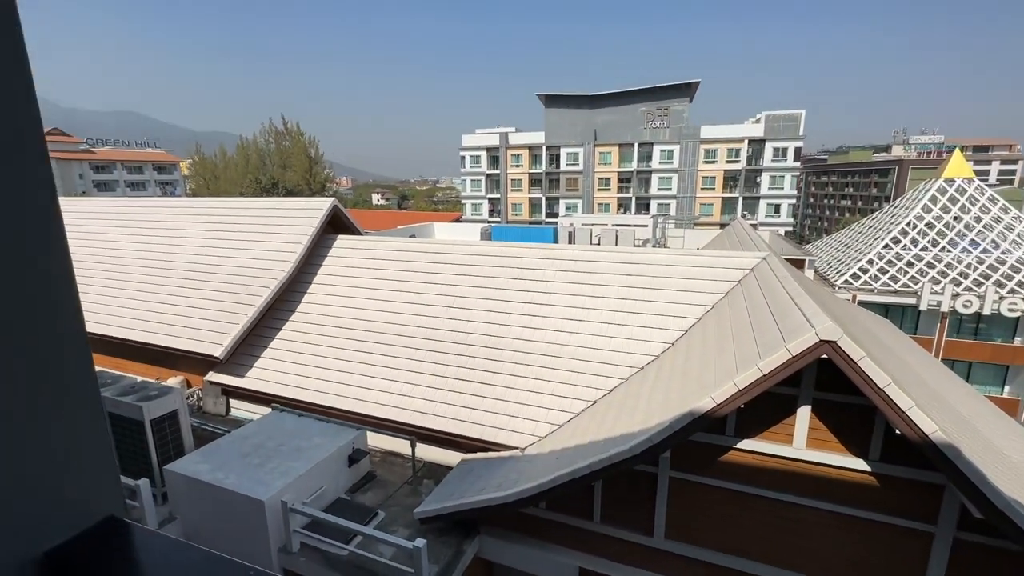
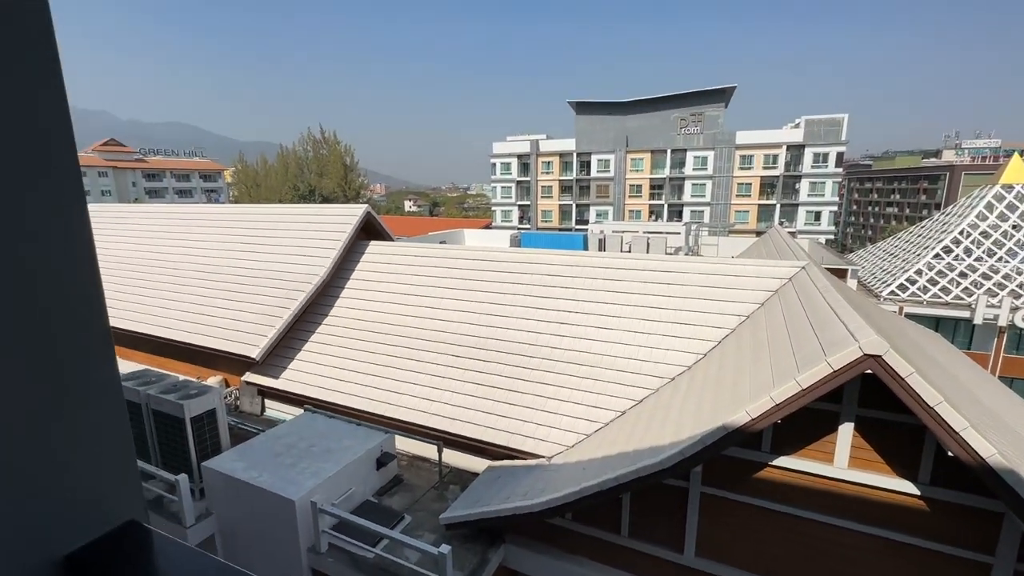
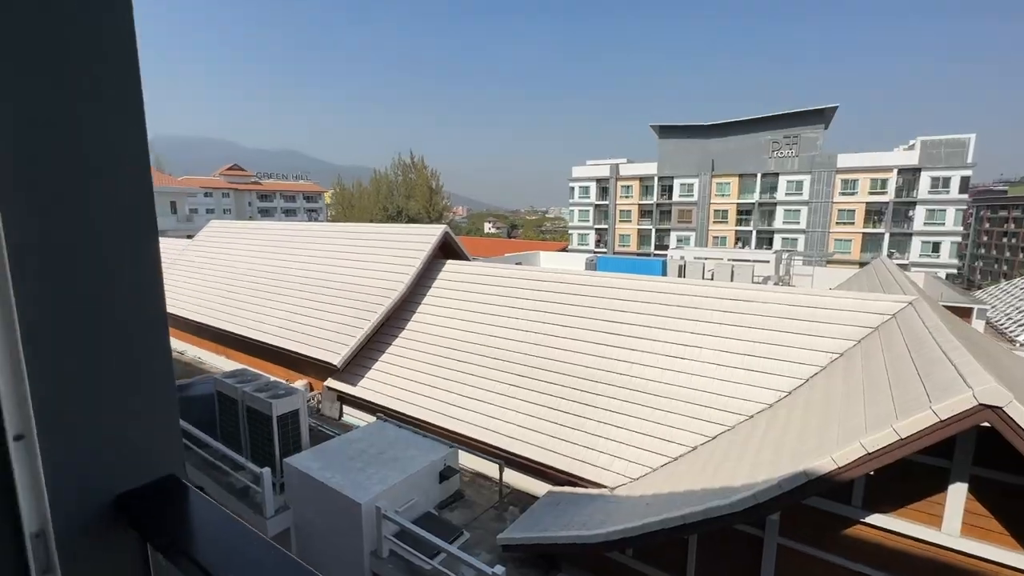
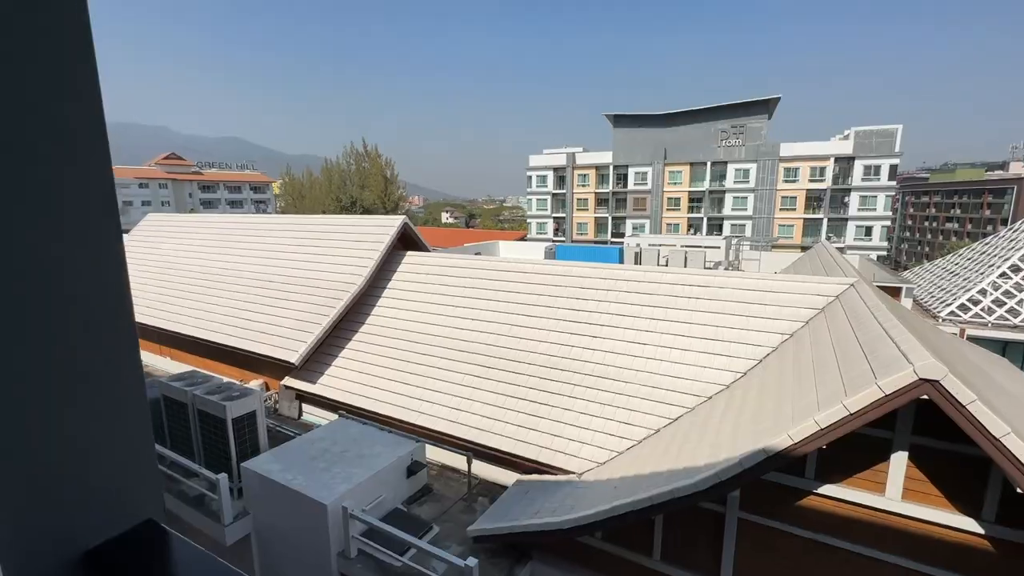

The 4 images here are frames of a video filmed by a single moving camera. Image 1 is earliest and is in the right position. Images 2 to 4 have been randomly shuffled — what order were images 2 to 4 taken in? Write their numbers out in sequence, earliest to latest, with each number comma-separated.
2, 4, 3
